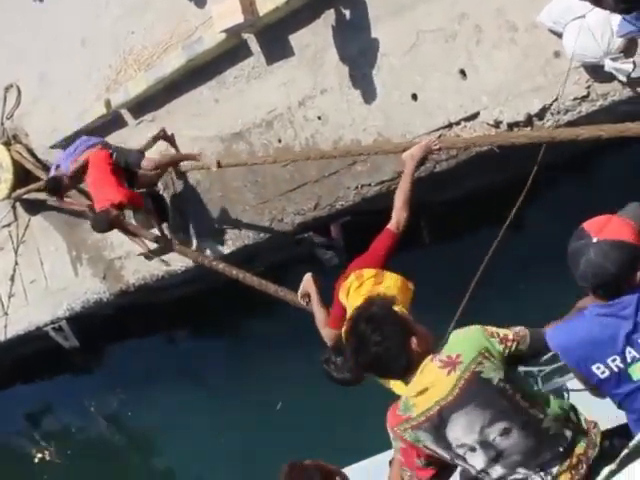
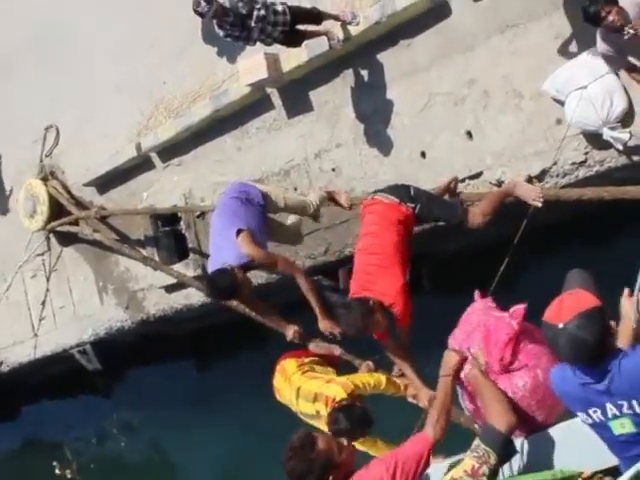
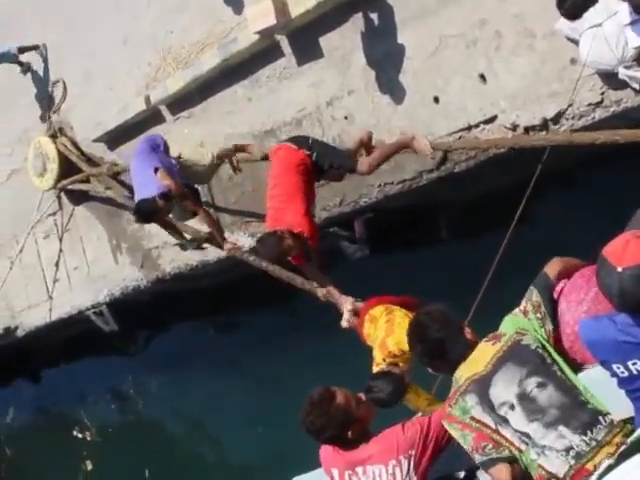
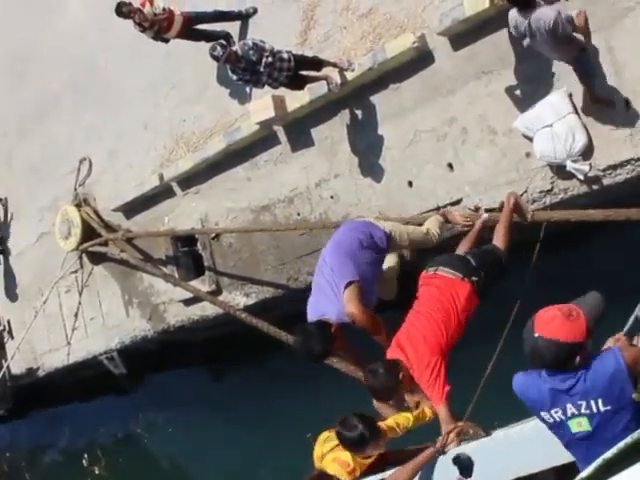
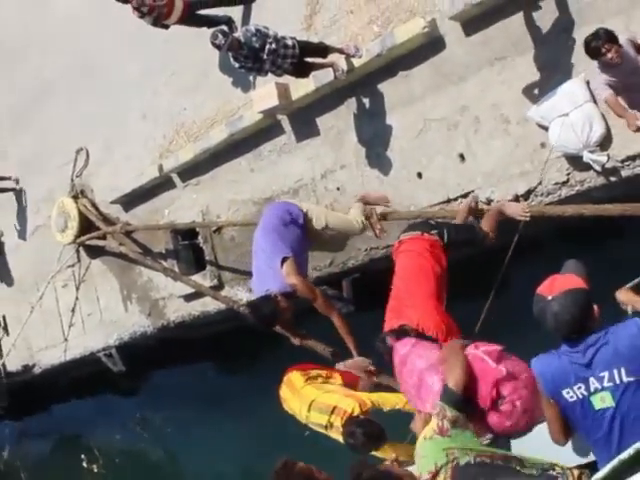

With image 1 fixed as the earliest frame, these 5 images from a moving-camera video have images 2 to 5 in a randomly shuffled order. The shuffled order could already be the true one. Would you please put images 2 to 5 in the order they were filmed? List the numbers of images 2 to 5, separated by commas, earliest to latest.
3, 2, 5, 4
